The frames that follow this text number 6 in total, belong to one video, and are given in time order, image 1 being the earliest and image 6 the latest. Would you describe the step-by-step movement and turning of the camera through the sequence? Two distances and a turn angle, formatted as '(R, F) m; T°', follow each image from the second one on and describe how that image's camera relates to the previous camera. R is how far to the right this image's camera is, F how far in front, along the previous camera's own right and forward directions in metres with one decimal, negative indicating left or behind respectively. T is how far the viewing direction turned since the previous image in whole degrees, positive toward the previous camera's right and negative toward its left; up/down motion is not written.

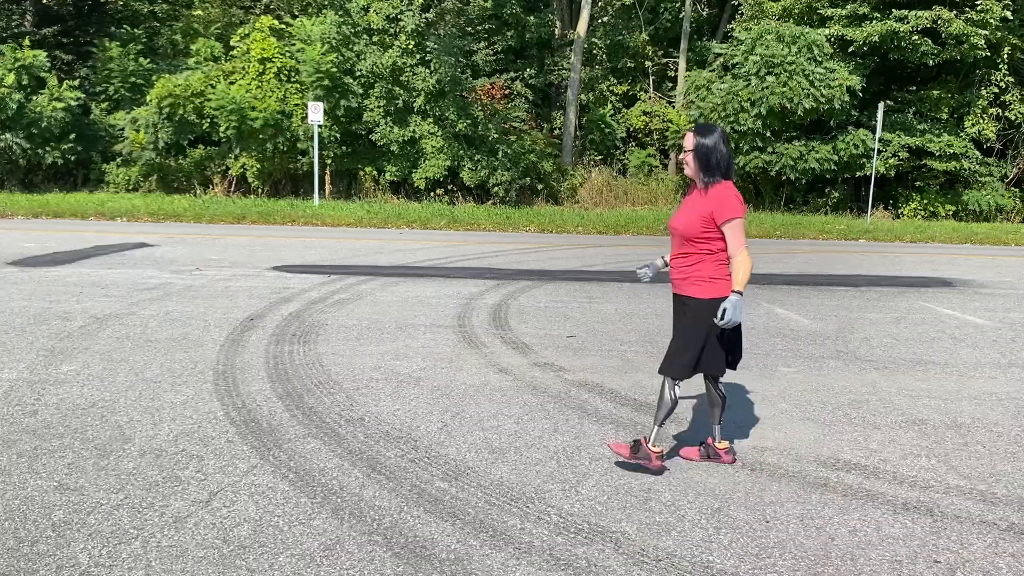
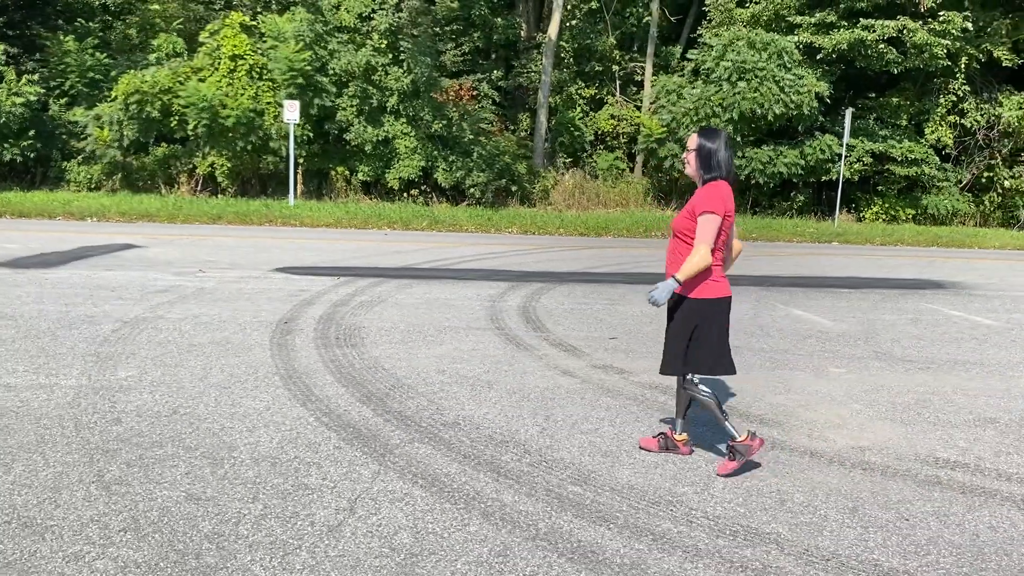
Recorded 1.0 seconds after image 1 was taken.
(-0.8, 0.0) m; +4°
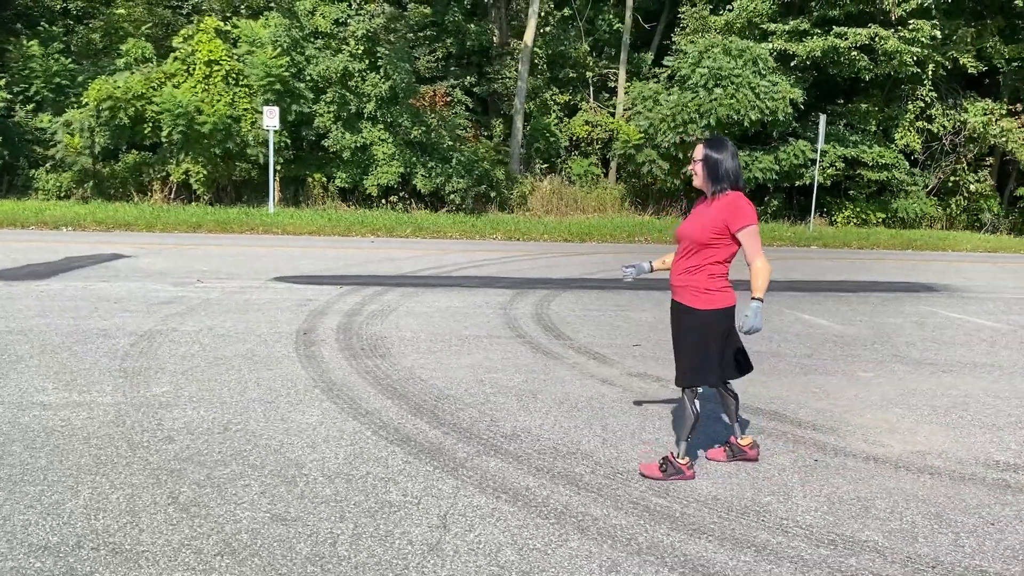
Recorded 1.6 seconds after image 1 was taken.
(-0.5, +0.1) m; +3°
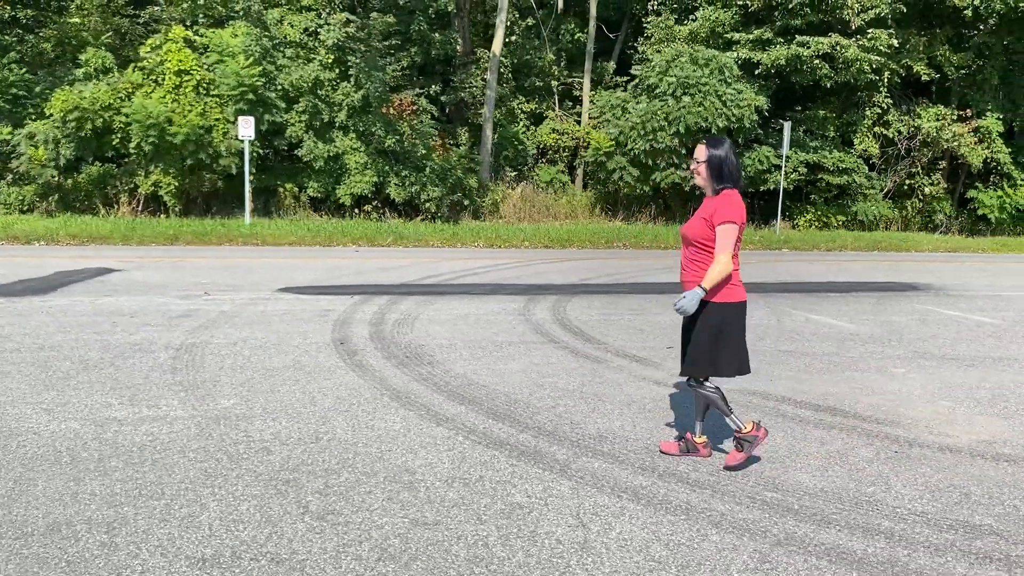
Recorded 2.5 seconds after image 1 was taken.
(-0.8, -0.1) m; +4°
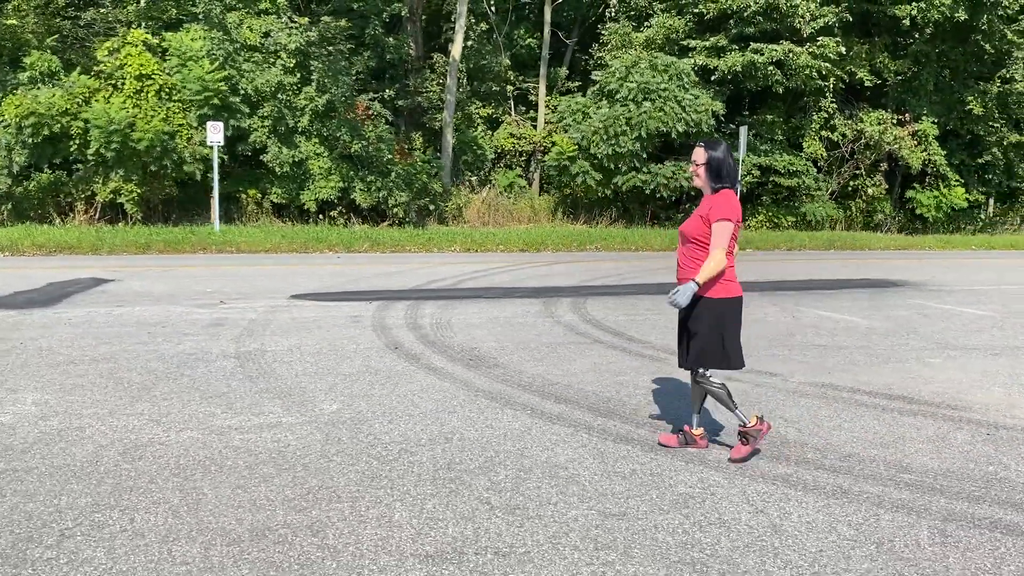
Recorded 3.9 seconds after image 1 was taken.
(-1.1, -0.1) m; +5°
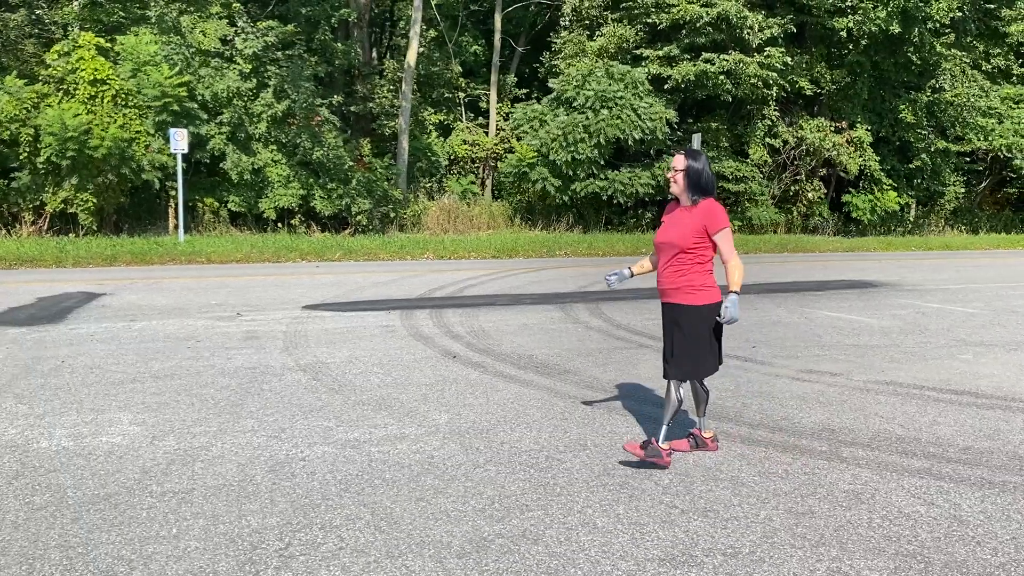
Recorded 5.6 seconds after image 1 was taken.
(-1.2, 0.0) m; +6°
